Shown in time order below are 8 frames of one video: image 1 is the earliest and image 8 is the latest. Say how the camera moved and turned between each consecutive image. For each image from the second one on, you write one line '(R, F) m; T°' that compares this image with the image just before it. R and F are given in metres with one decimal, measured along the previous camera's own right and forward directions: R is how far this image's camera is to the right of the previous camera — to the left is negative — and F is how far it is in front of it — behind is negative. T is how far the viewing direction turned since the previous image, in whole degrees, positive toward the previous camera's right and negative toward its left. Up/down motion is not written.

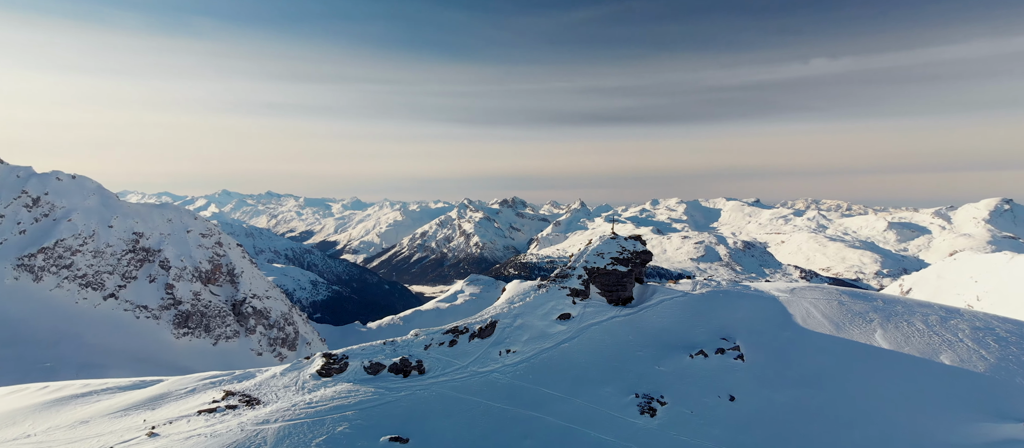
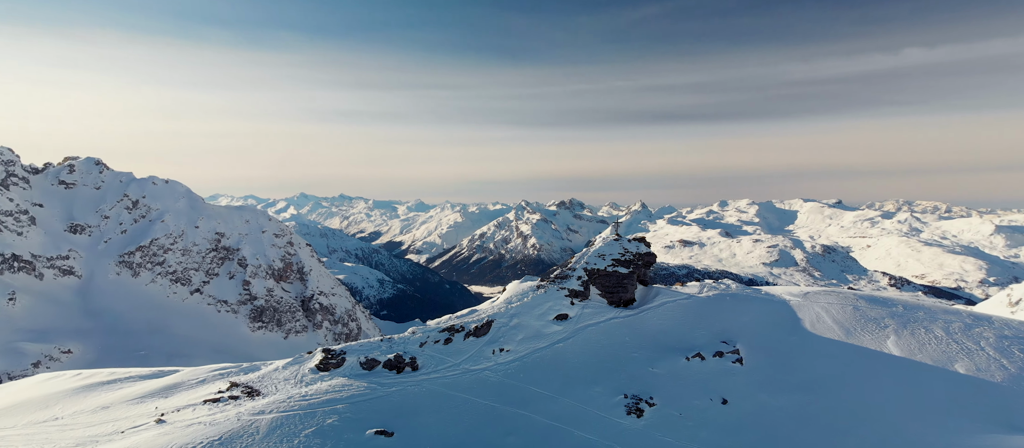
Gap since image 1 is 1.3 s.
(+4.7, -0.6) m; -5°
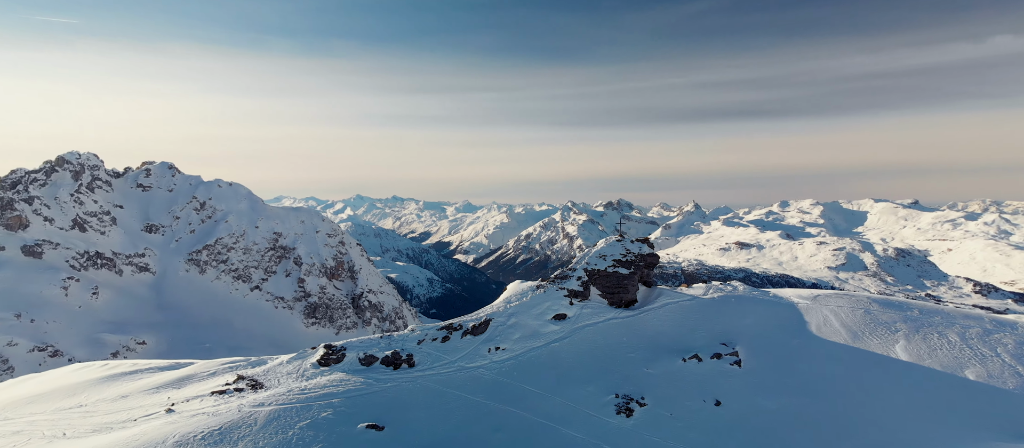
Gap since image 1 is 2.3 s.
(+3.7, -0.6) m; -4°
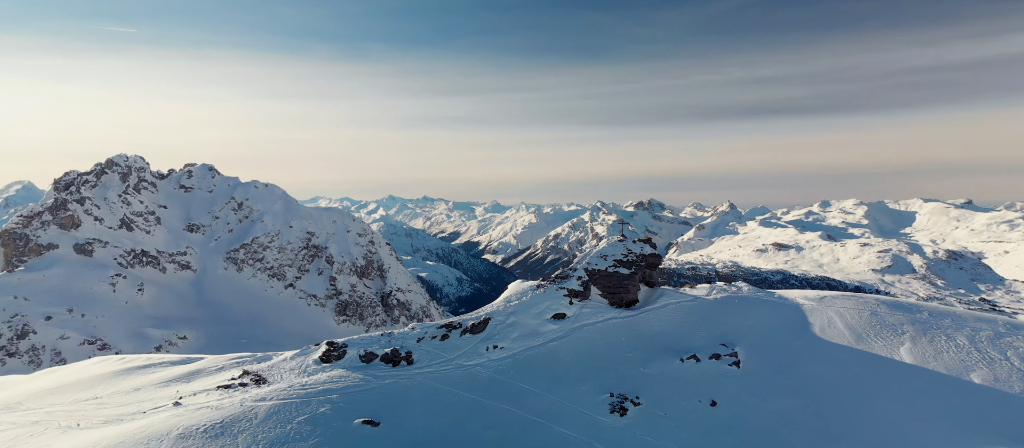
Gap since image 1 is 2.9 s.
(+2.3, -0.4) m; -2°
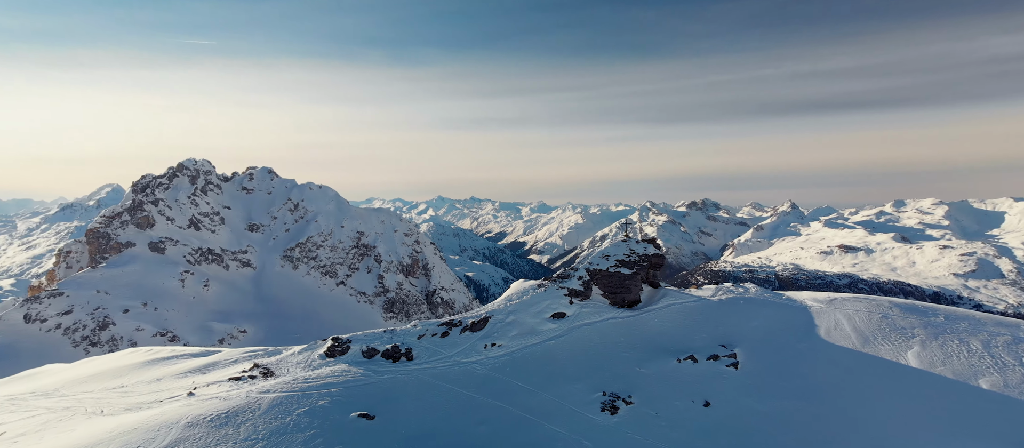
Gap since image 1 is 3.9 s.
(+3.7, -0.7) m; -4°
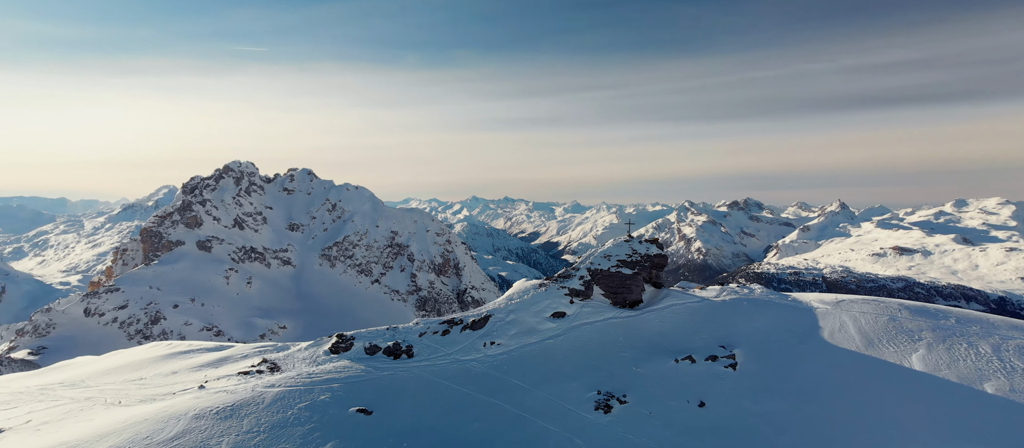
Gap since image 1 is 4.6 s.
(+2.7, -0.6) m; -3°
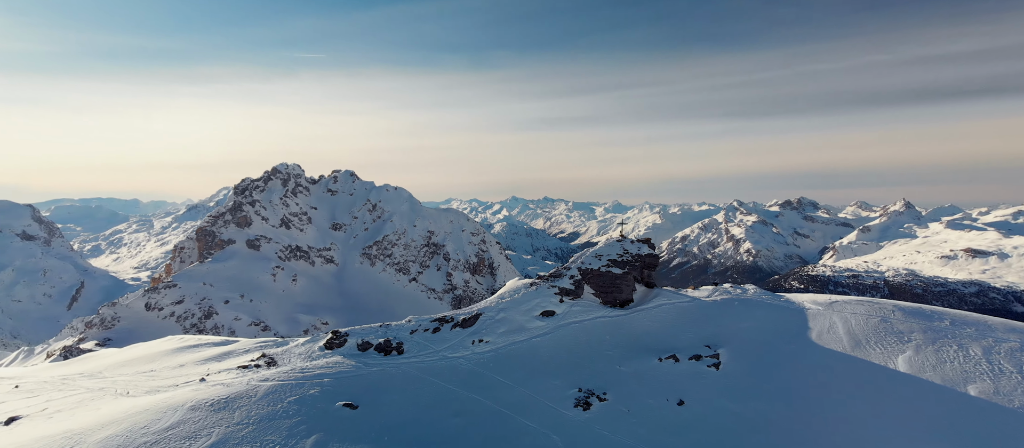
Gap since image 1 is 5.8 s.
(+3.7, -0.9) m; -3°
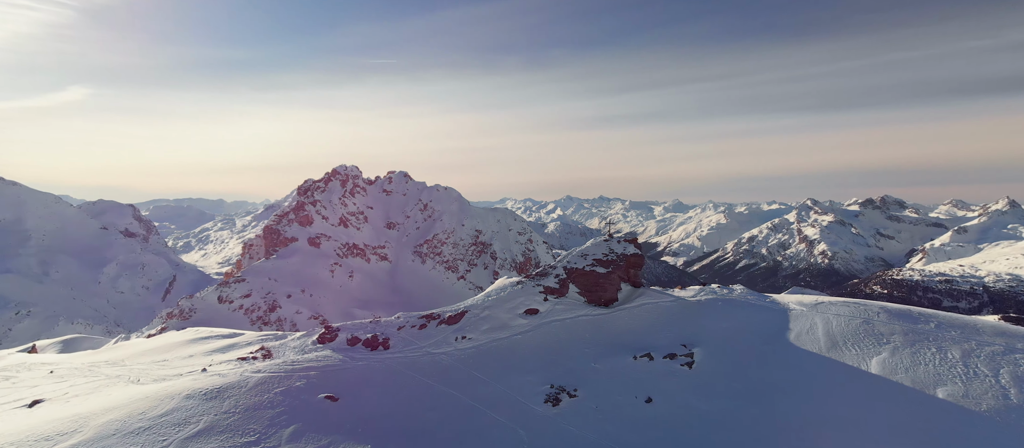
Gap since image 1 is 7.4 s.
(+5.3, -1.3) m; -4°
